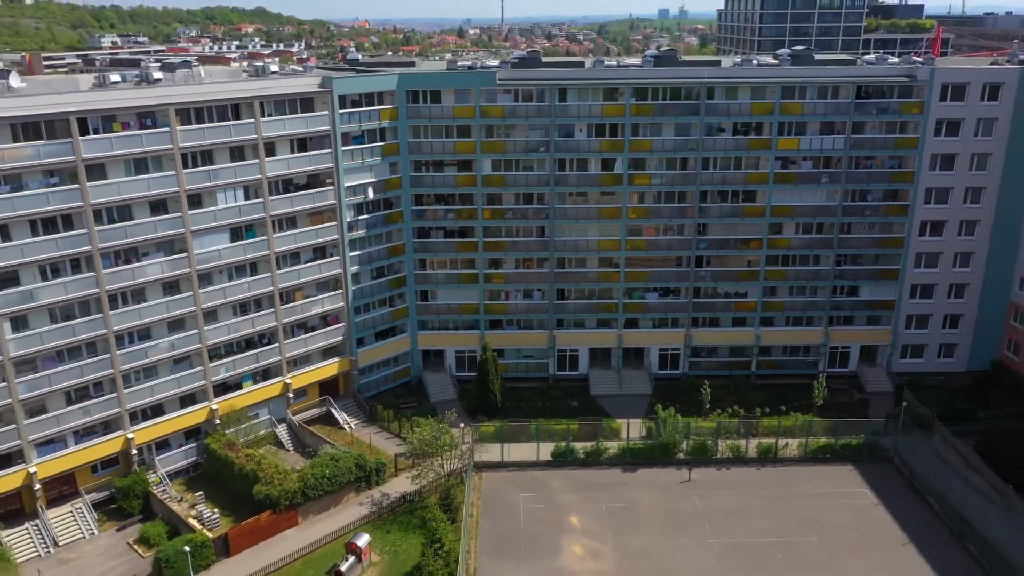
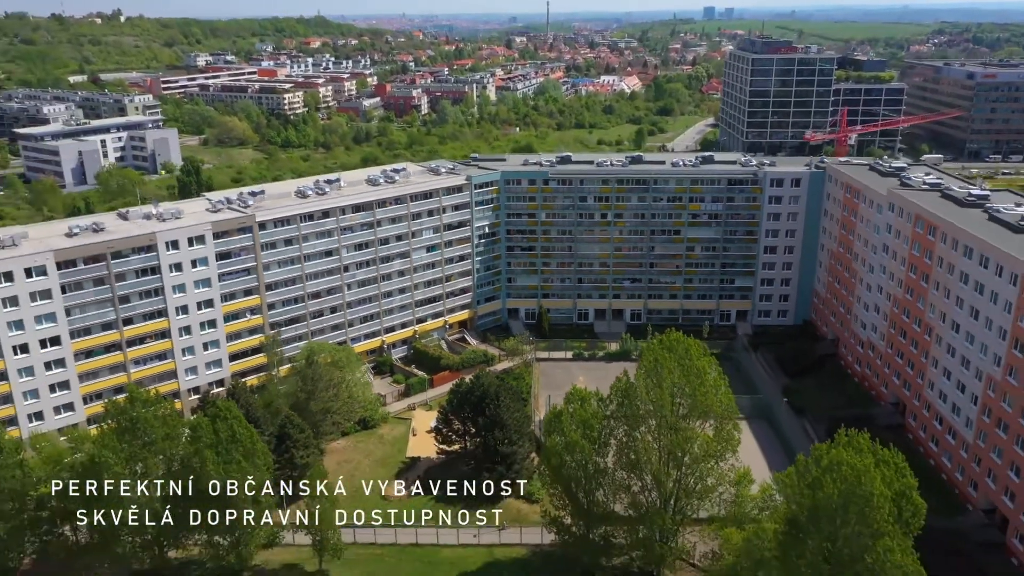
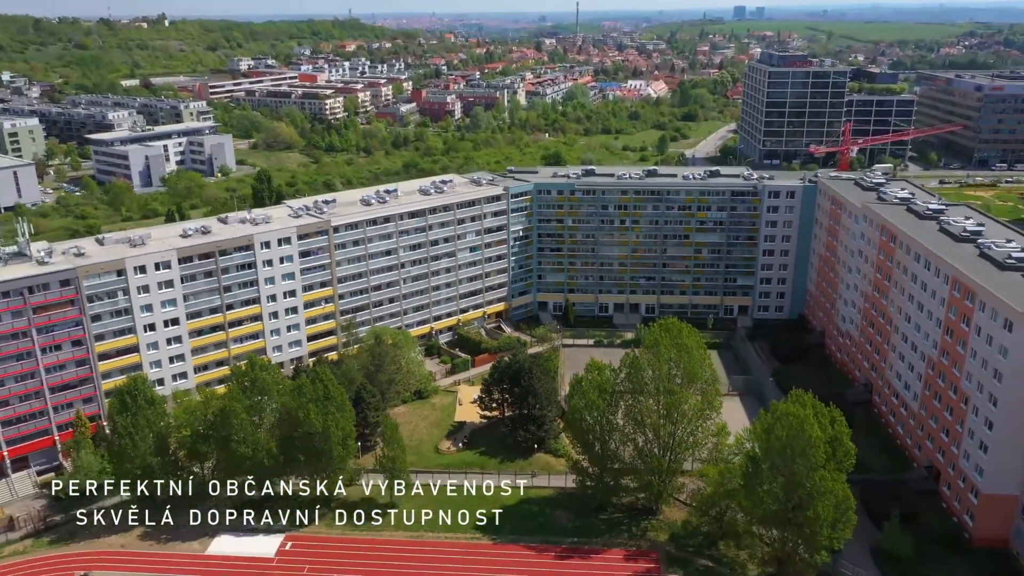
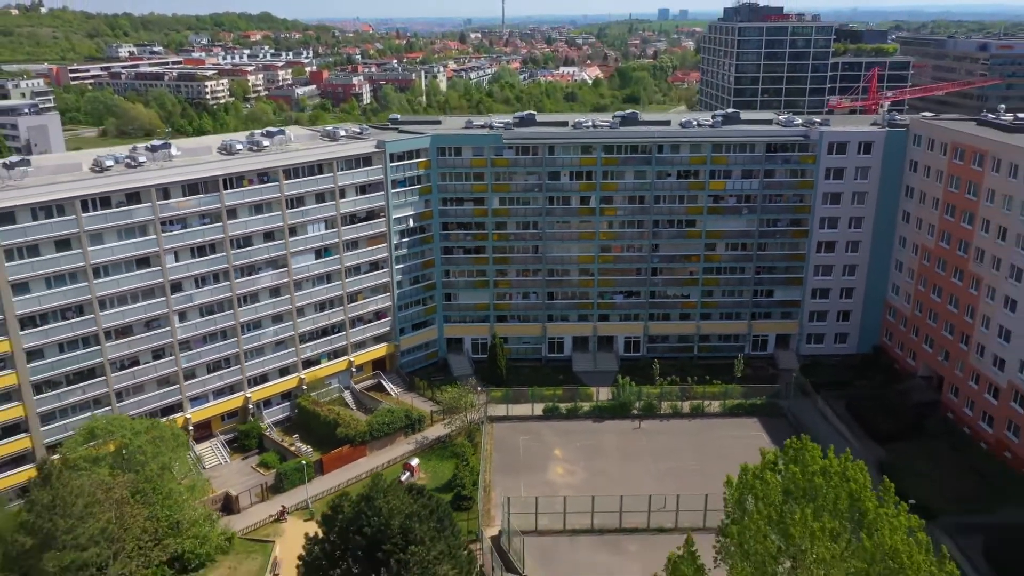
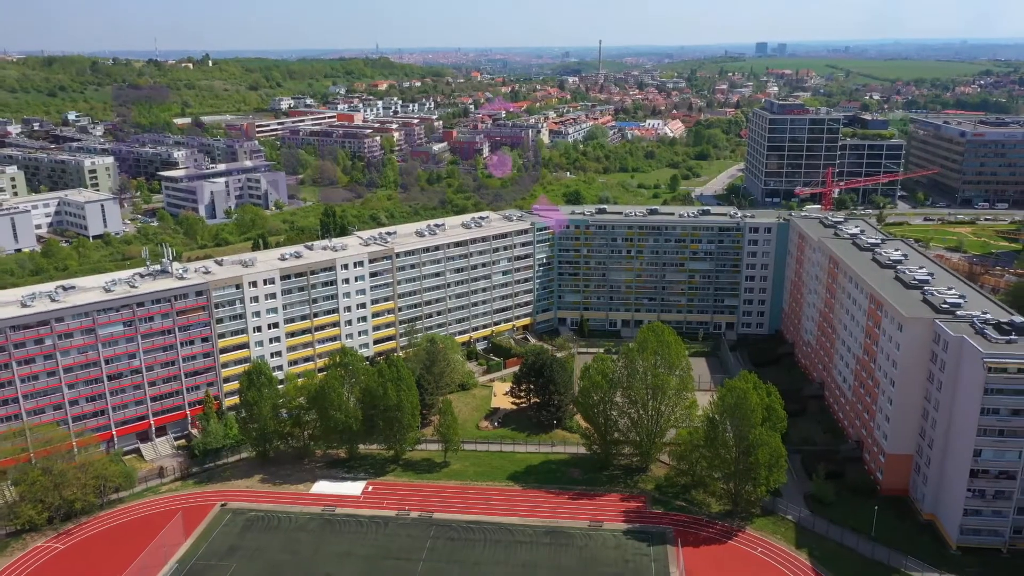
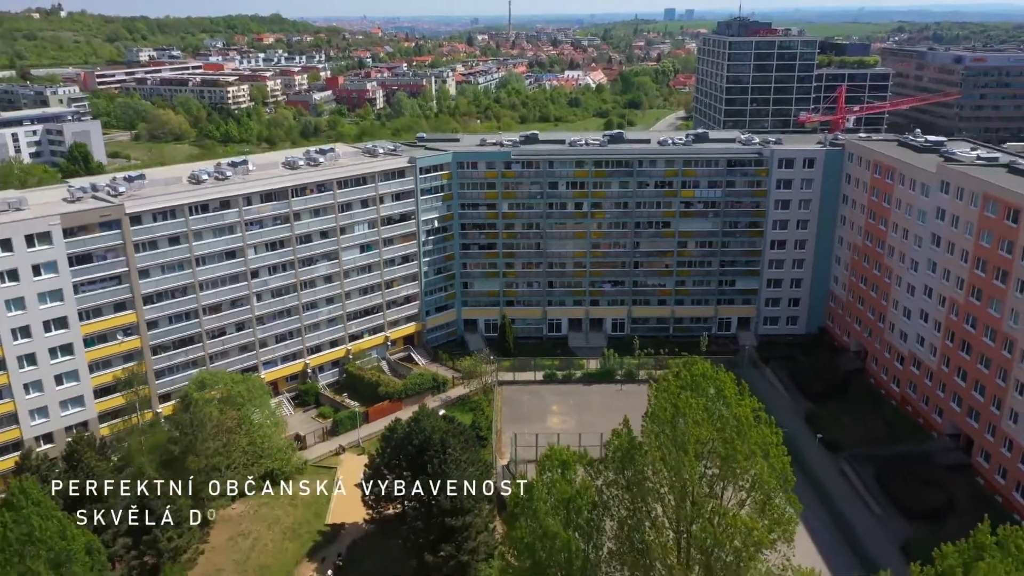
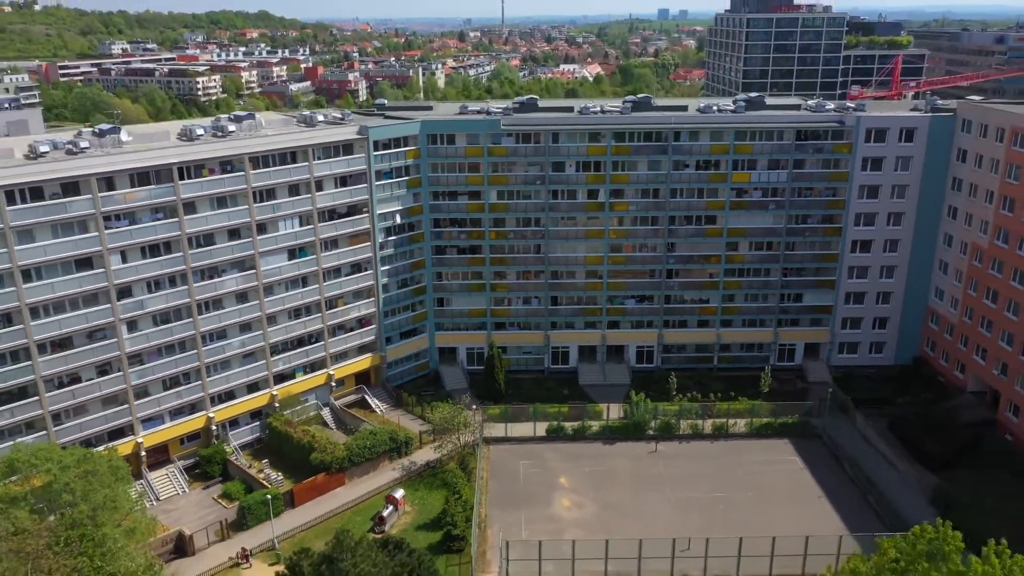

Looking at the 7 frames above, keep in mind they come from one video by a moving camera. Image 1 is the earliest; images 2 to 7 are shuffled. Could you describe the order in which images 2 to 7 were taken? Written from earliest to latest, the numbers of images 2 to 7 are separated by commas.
7, 4, 6, 2, 3, 5
